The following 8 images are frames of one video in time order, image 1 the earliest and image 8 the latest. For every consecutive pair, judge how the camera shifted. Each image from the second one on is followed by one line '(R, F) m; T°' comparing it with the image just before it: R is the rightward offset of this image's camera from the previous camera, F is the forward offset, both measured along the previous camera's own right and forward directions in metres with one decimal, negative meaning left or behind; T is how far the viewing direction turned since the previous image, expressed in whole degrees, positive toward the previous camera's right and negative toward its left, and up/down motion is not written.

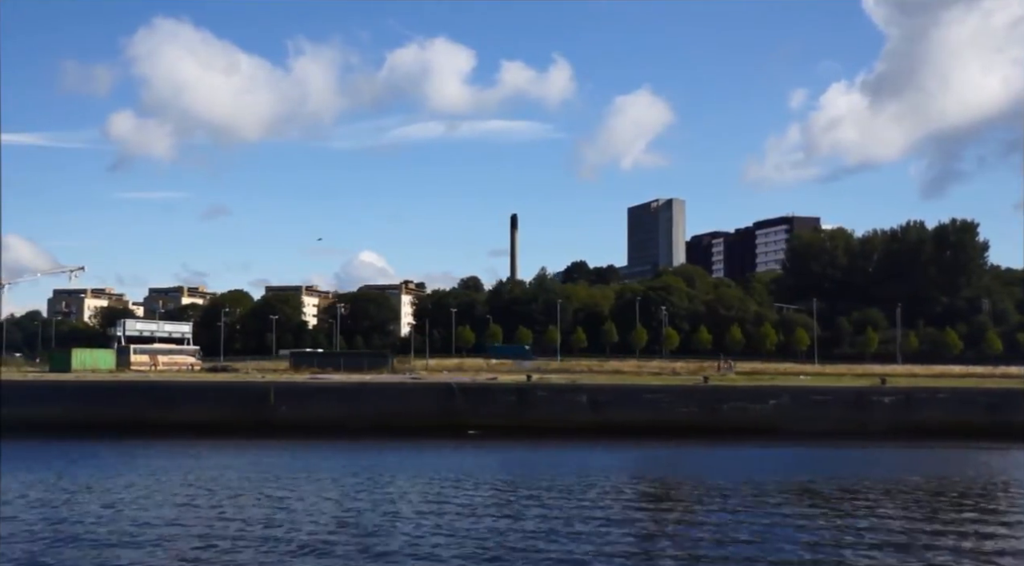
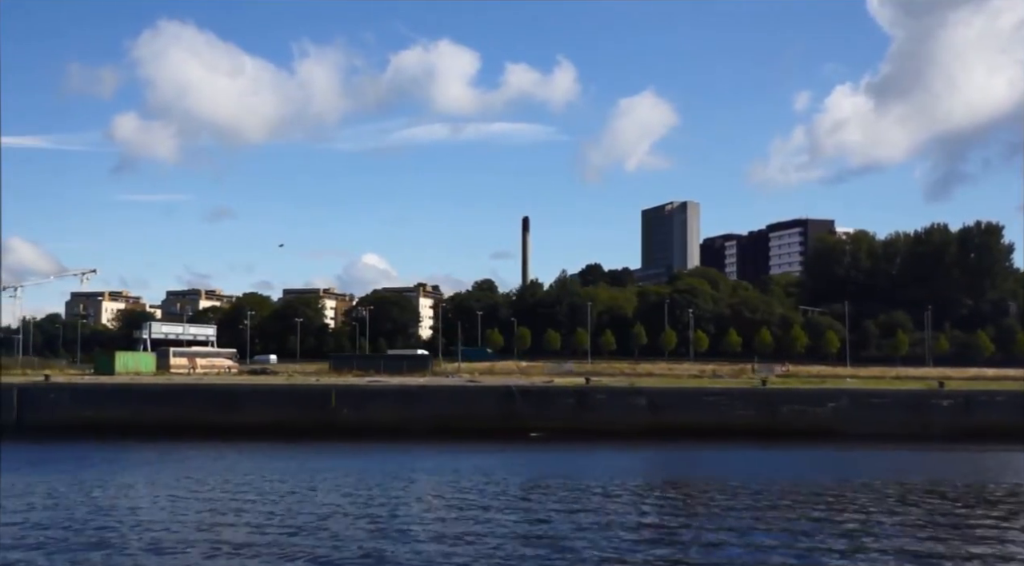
(-1.5, -0.2) m; 0°
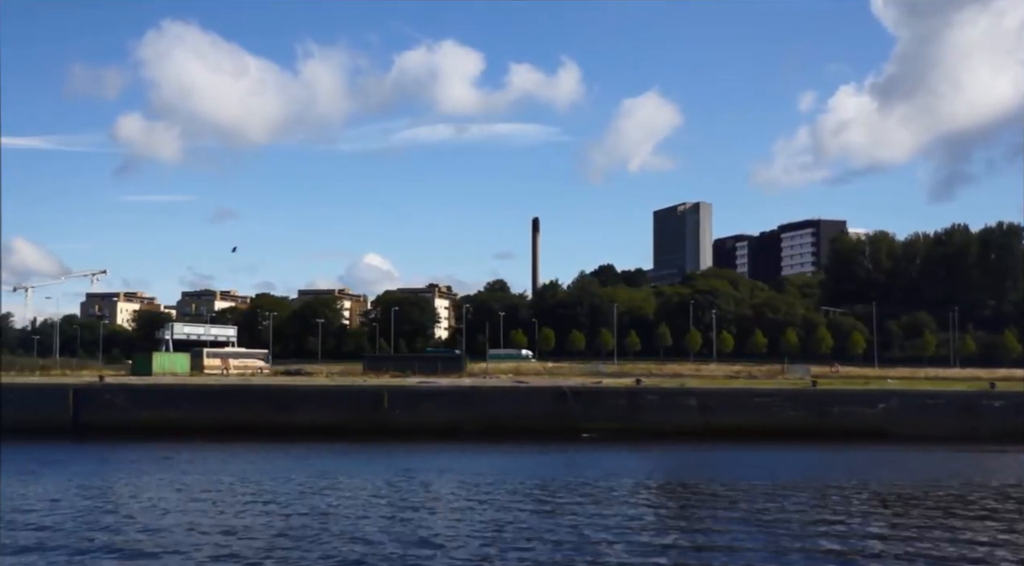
(-1.3, -0.2) m; 0°
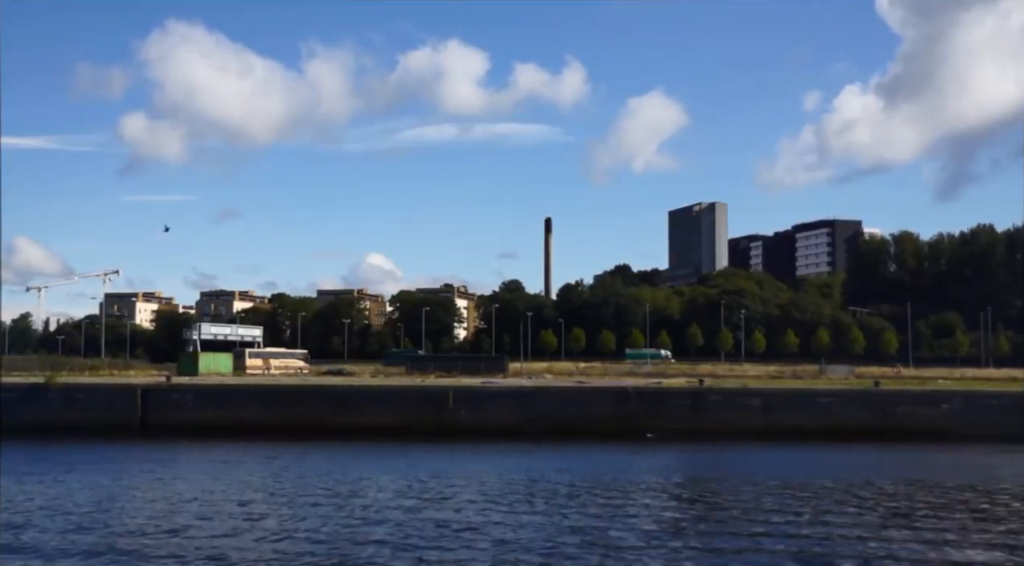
(-1.7, -0.2) m; 0°
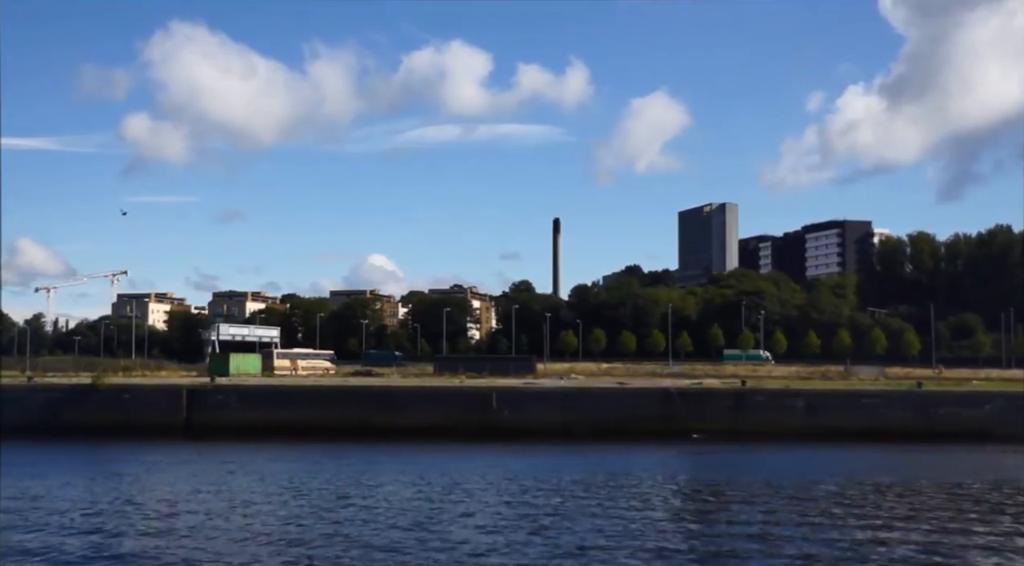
(-1.1, -0.1) m; 0°
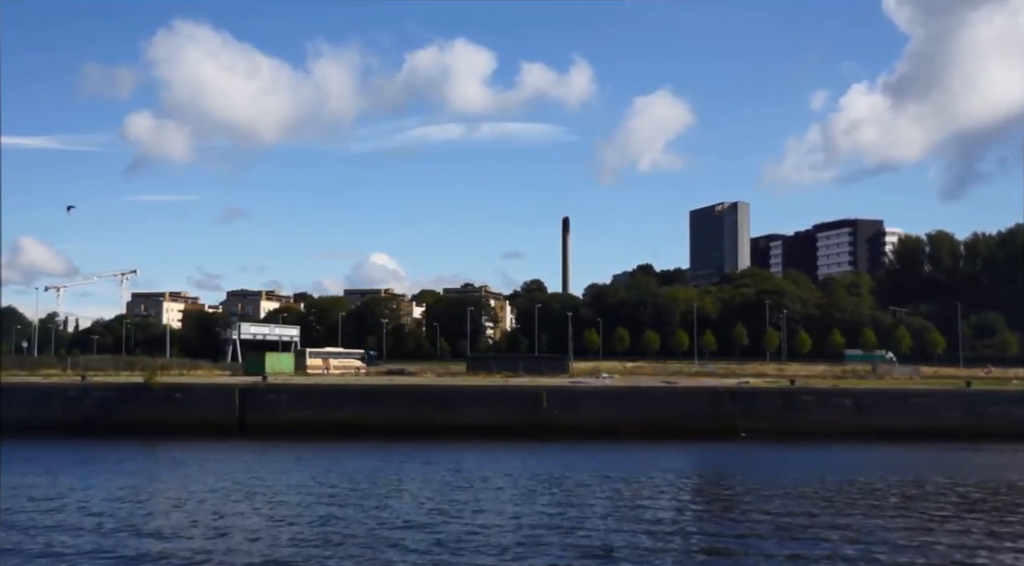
(-1.3, -0.1) m; 0°
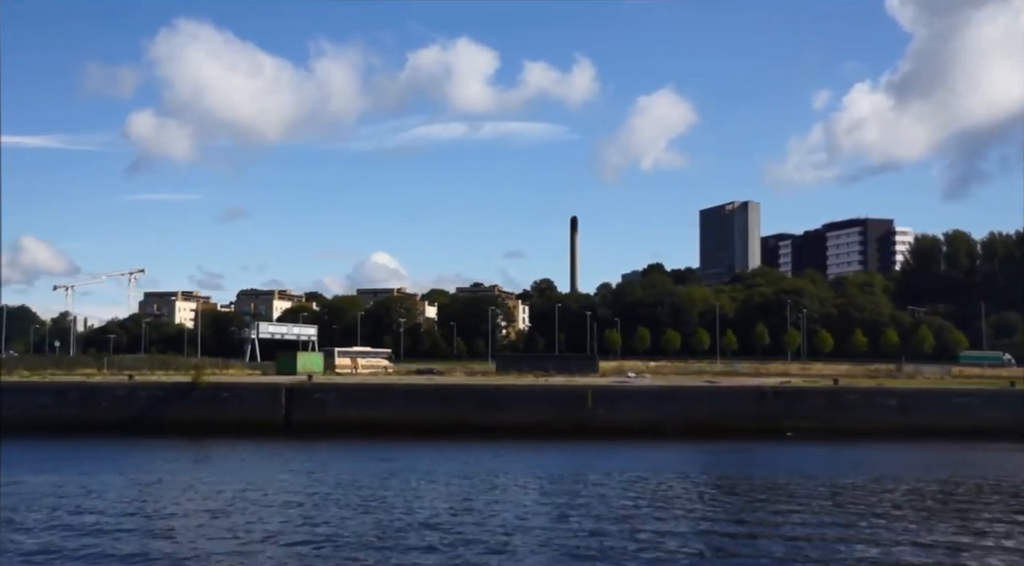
(-1.2, -0.1) m; 0°
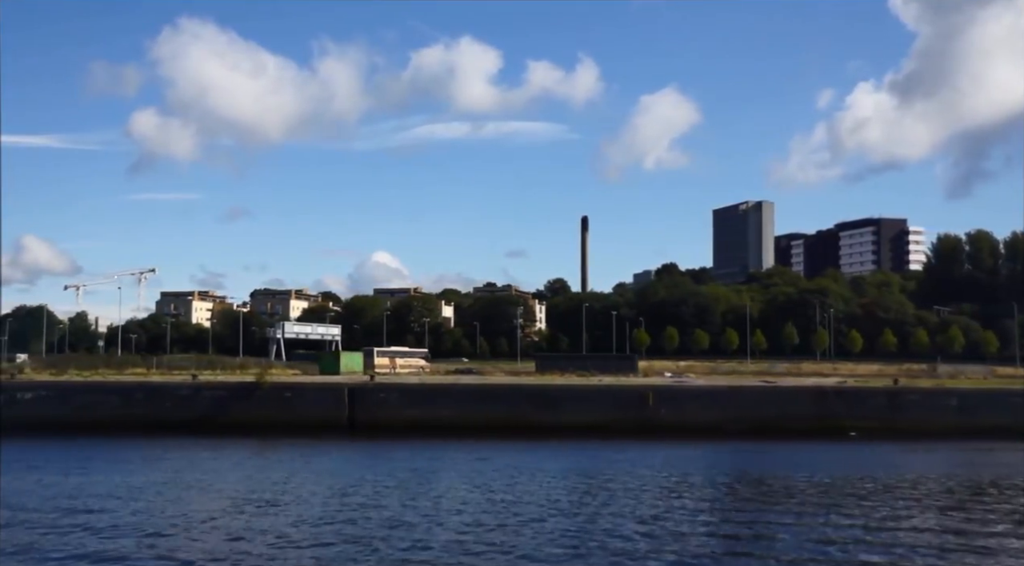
(-1.6, -0.1) m; 0°
